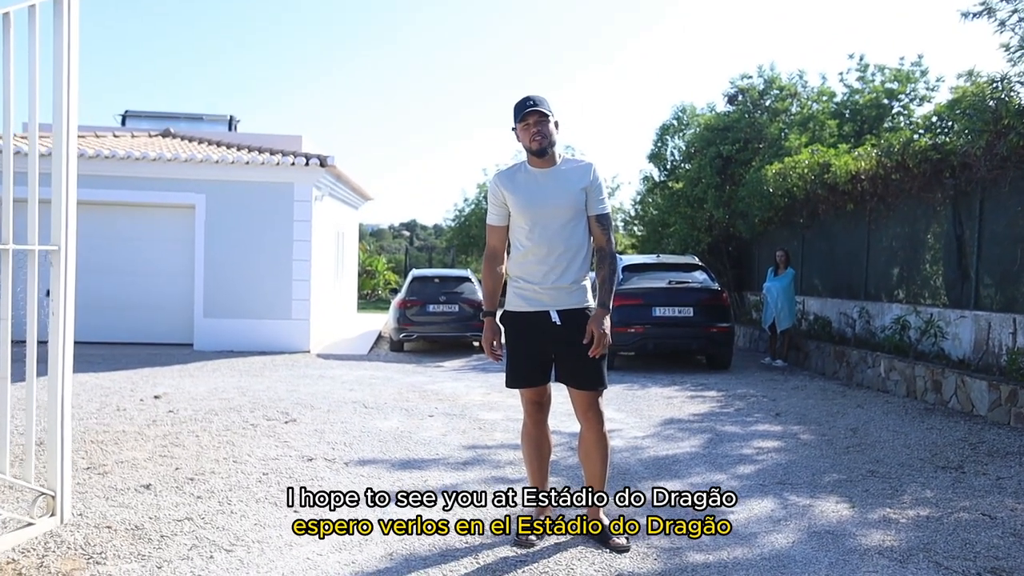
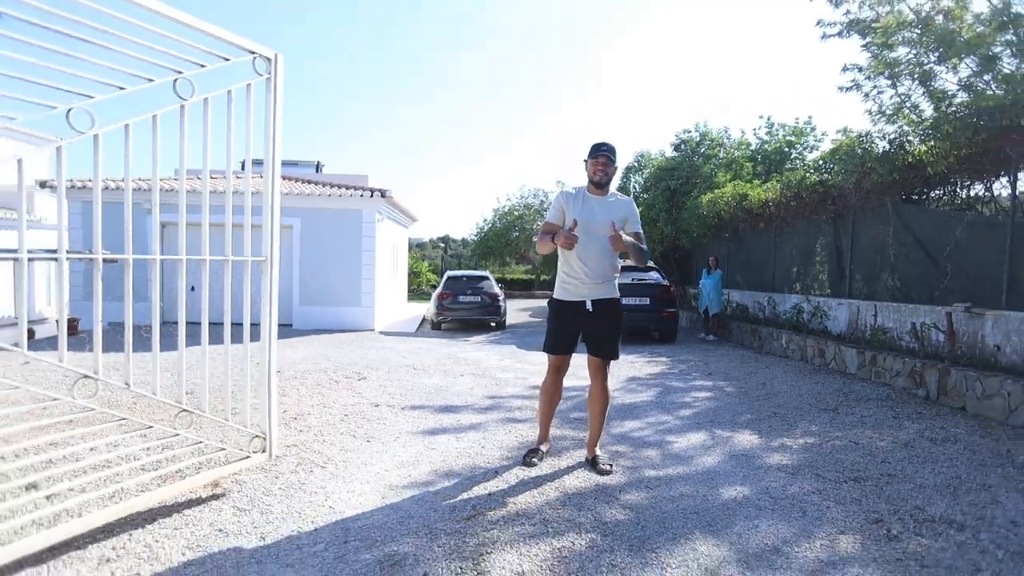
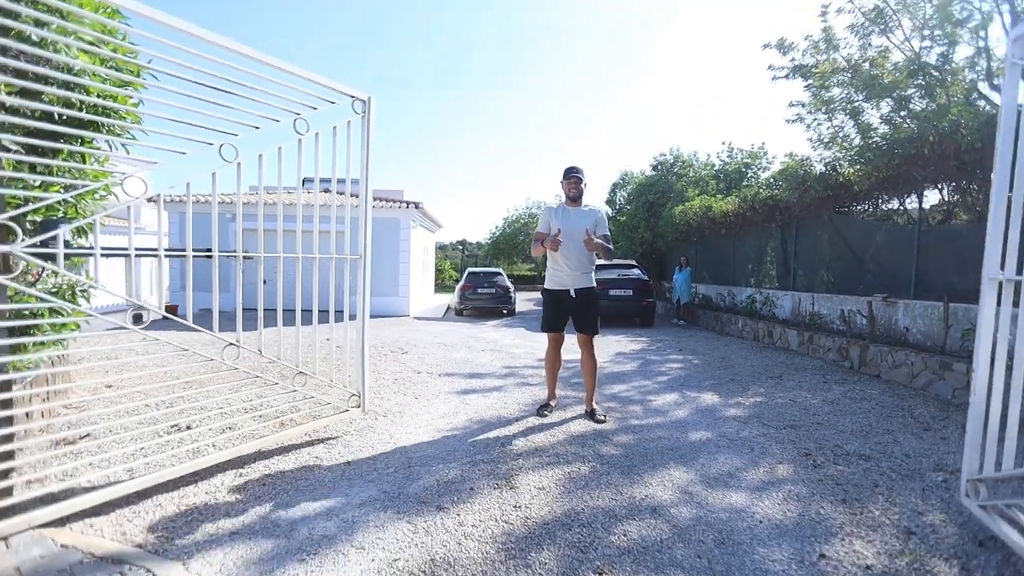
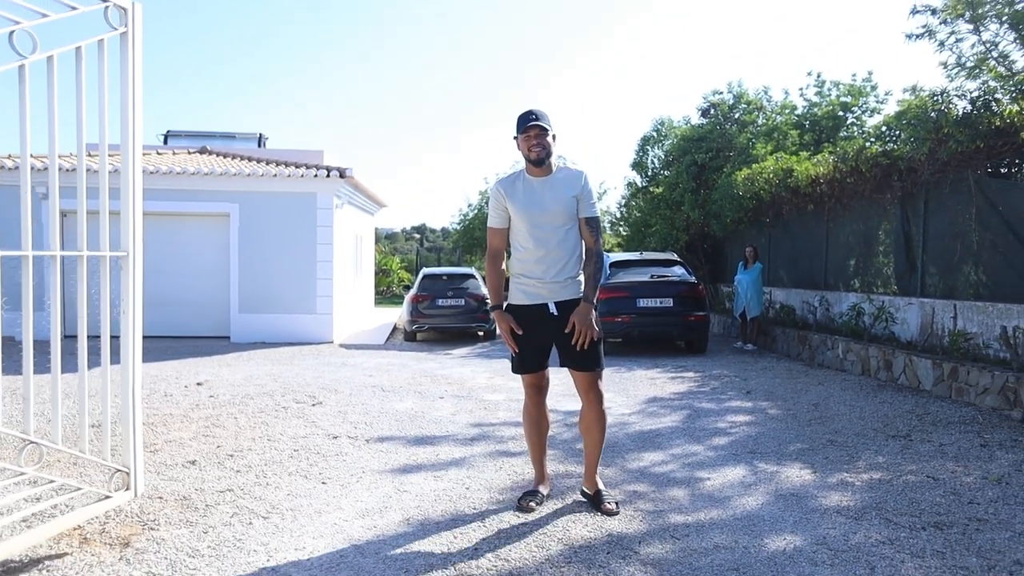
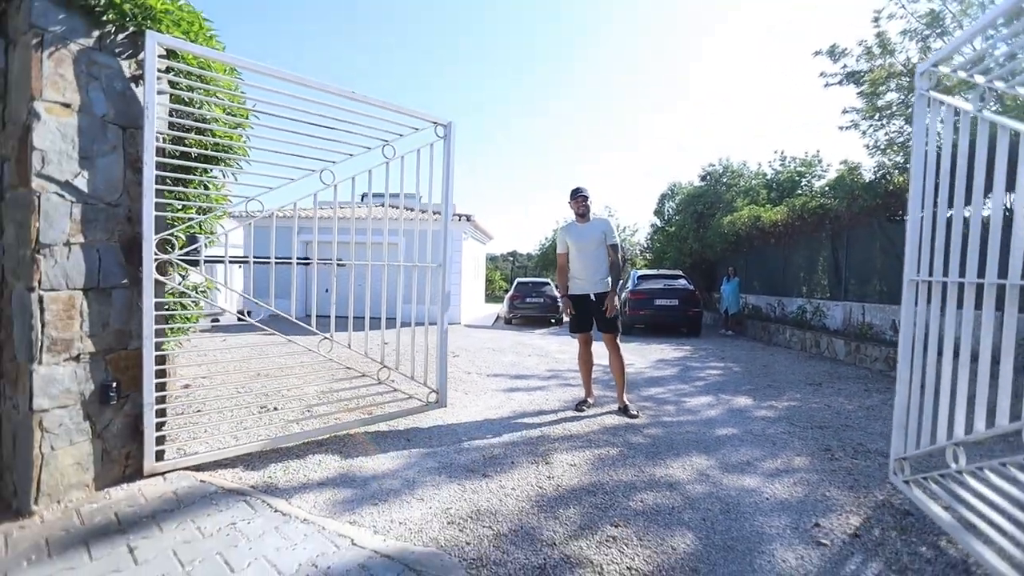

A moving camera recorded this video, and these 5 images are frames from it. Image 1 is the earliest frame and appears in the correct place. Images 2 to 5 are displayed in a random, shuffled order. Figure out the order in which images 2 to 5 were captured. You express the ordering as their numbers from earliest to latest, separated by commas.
4, 2, 3, 5
